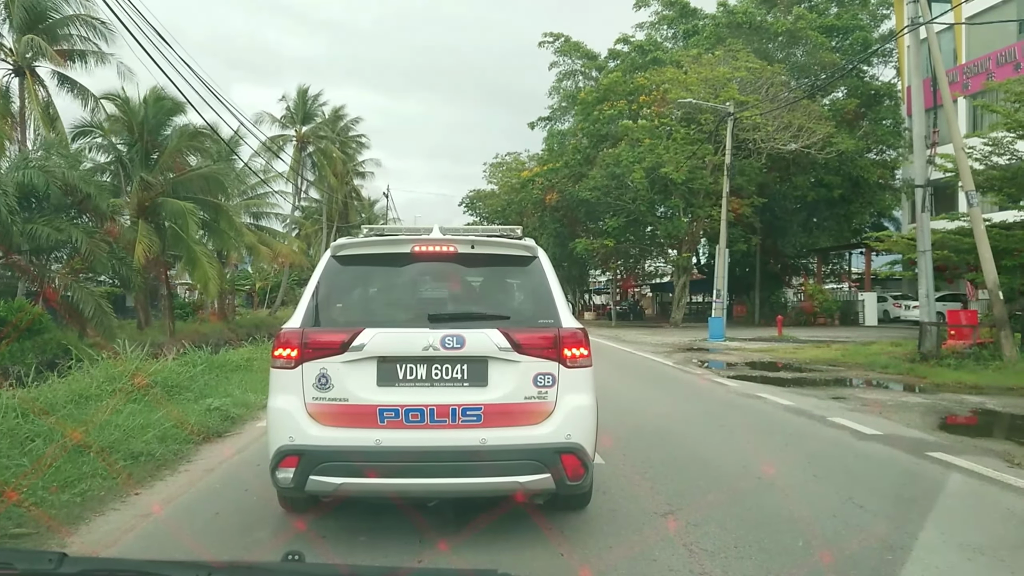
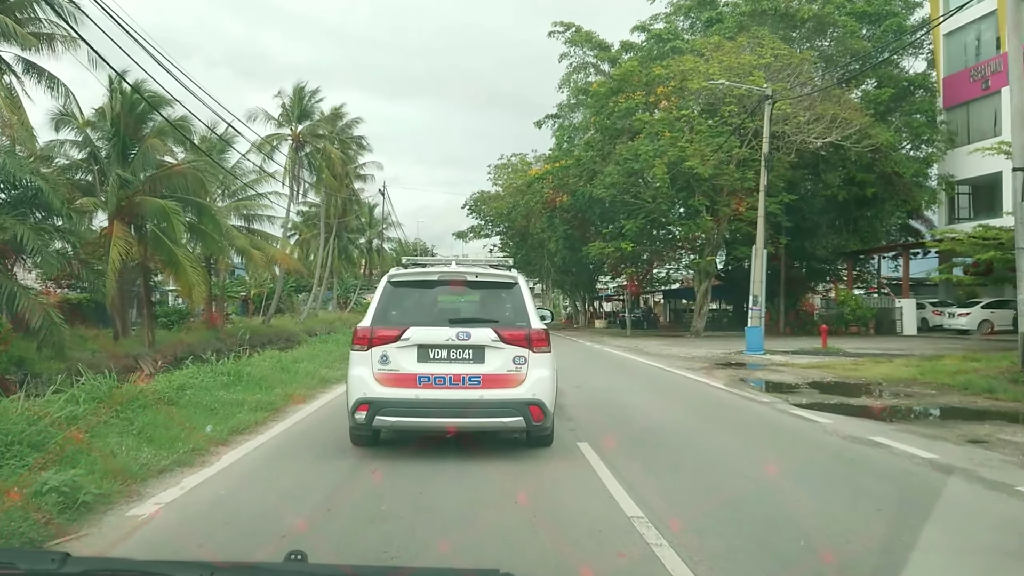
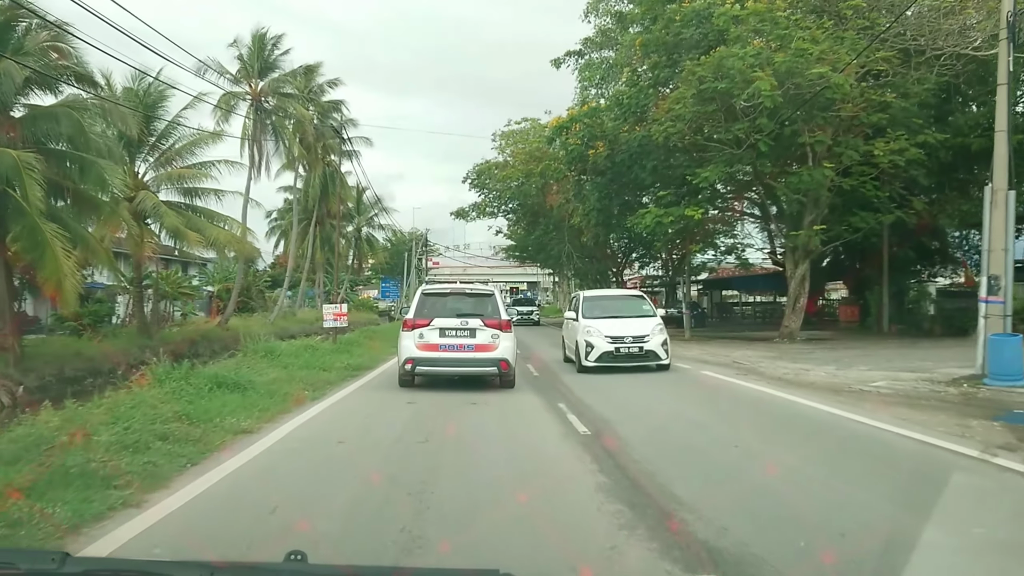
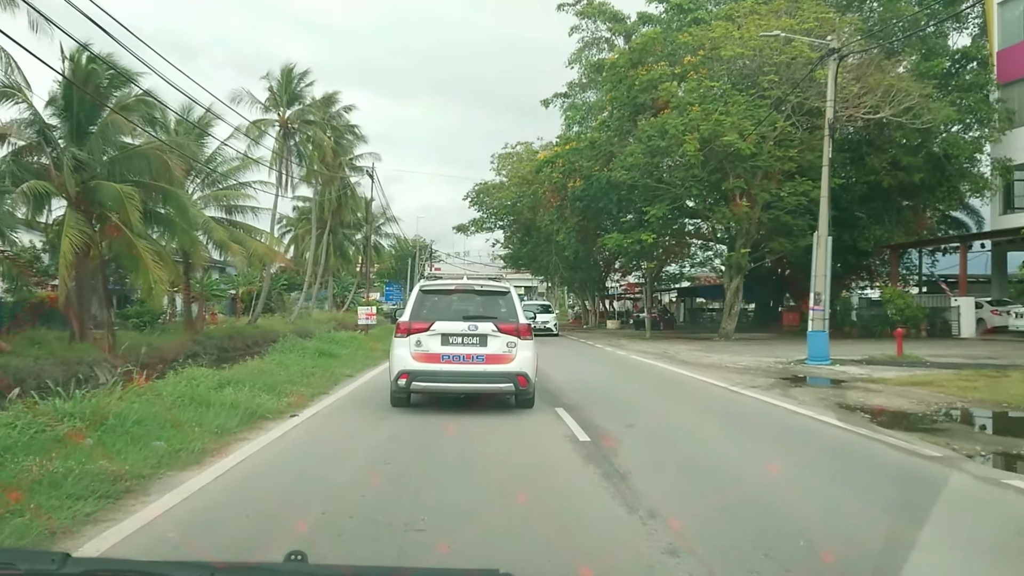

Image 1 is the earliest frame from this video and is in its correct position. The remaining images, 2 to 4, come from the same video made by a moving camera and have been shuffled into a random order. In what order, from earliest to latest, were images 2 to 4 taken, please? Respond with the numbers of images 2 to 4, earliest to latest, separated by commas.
2, 4, 3
